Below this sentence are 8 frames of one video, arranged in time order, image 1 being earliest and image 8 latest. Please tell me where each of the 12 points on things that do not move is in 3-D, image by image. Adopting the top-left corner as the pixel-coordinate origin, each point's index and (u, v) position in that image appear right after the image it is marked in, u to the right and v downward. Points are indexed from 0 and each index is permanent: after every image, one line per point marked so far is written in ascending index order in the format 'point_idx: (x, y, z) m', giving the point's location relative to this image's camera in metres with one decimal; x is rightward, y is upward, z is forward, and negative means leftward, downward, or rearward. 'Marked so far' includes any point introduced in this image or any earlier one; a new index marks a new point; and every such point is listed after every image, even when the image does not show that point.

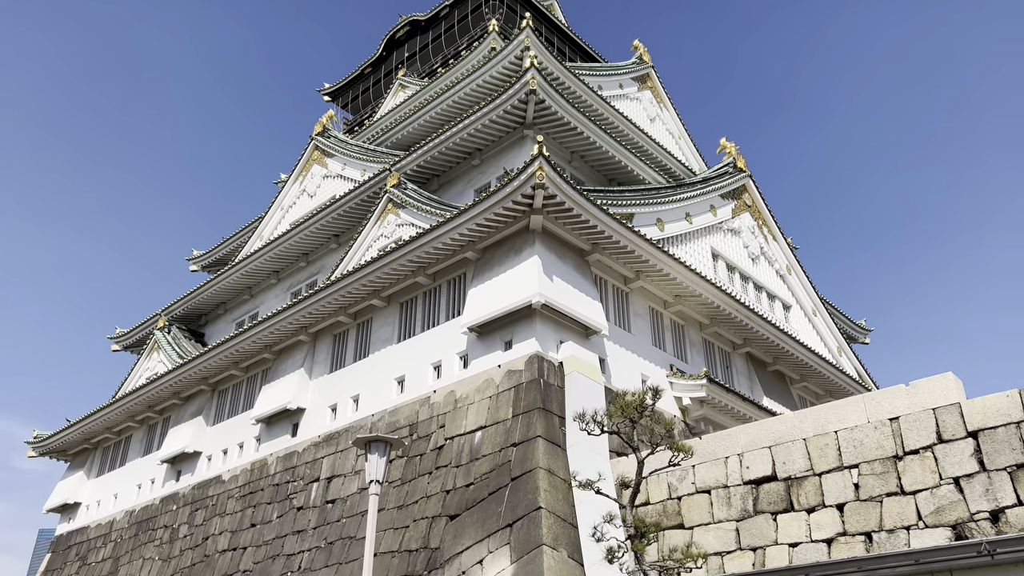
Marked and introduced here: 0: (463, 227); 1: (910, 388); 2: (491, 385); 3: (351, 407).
0: (-0.8, +1.0, +13.6) m
1: (+4.6, -1.2, +9.4) m
2: (-0.3, -1.5, +12.7) m
3: (-3.0, -2.3, +15.3) m
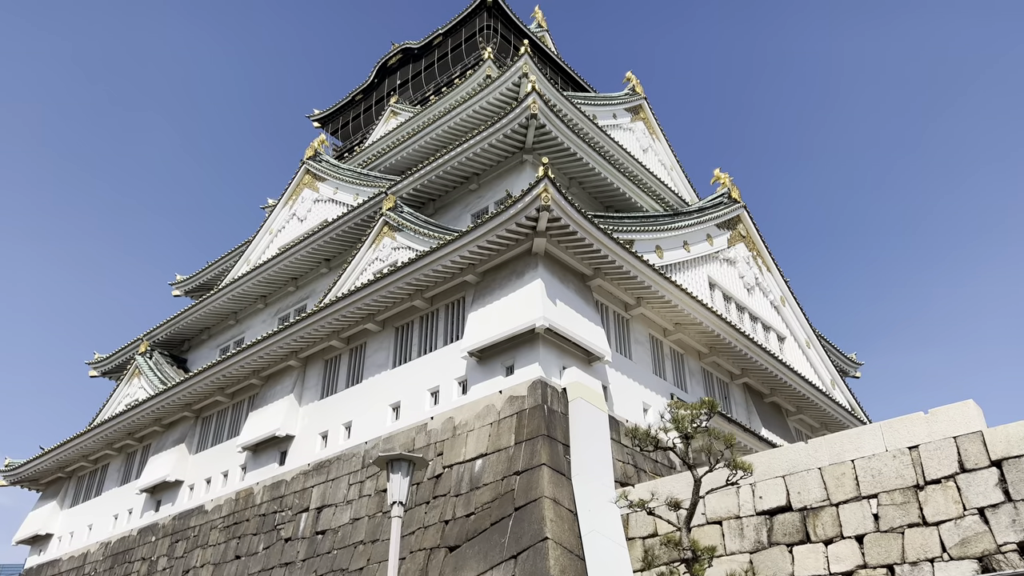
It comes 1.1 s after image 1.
0: (-0.8, +0.6, +13.4) m
1: (+4.7, -1.4, +9.2) m
2: (-0.3, -1.9, +12.4) m
3: (-3.1, -2.7, +14.8) m
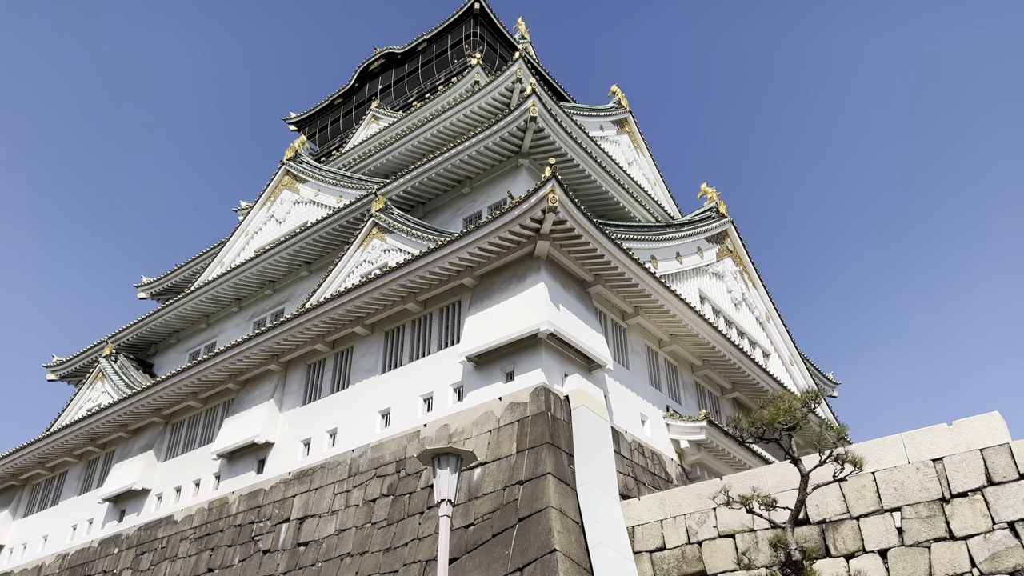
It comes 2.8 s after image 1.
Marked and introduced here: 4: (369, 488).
0: (-0.8, +0.6, +12.9) m
1: (+4.9, -1.5, +9.0) m
2: (-0.3, -1.9, +11.9) m
3: (-3.2, -2.7, +14.2) m
4: (-2.3, -3.1, +12.8) m
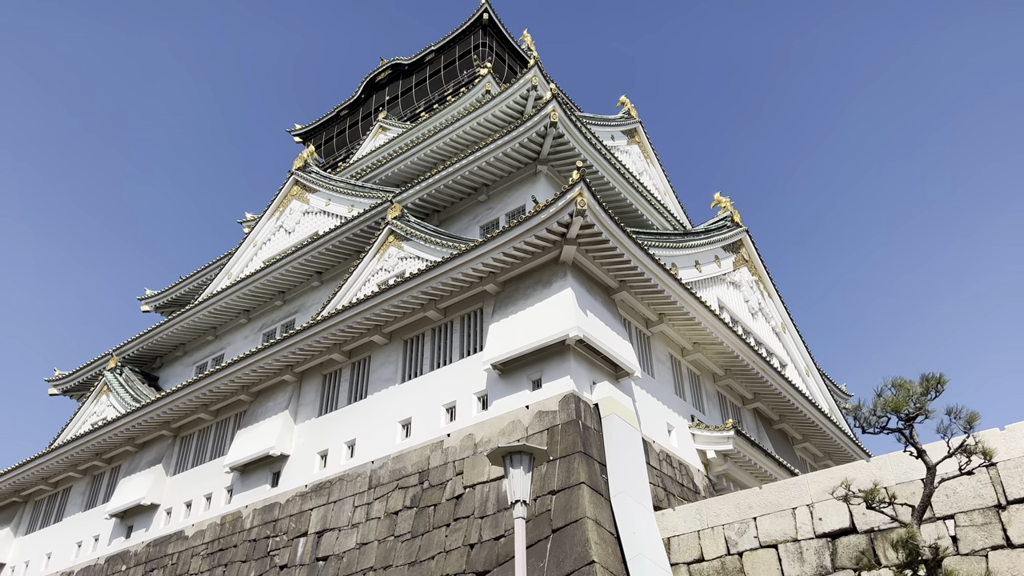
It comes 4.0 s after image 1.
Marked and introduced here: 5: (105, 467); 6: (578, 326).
0: (-0.4, +0.5, +12.7) m
1: (+5.3, -1.5, +8.7) m
2: (+0.1, -2.0, +11.6) m
3: (-2.8, -2.8, +13.9) m
4: (-1.9, -3.2, +12.4) m
5: (-9.8, -4.3, +19.5) m
6: (+0.9, -0.6, +11.5) m
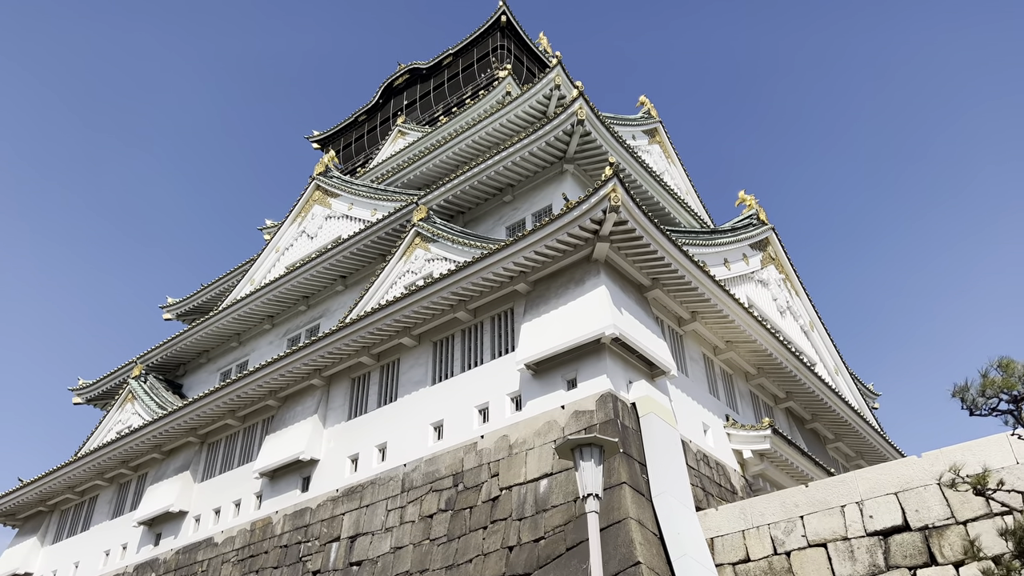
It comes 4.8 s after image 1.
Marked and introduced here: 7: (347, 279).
0: (+0.1, +0.5, +12.5) m
1: (+5.8, -1.4, +8.4) m
2: (+0.6, -2.0, +11.4) m
3: (-2.3, -2.9, +13.7) m
4: (-1.3, -3.3, +12.2) m
5: (-9.1, -4.5, +19.4) m
6: (+1.4, -0.5, +11.4) m
7: (-4.0, +0.2, +19.6) m
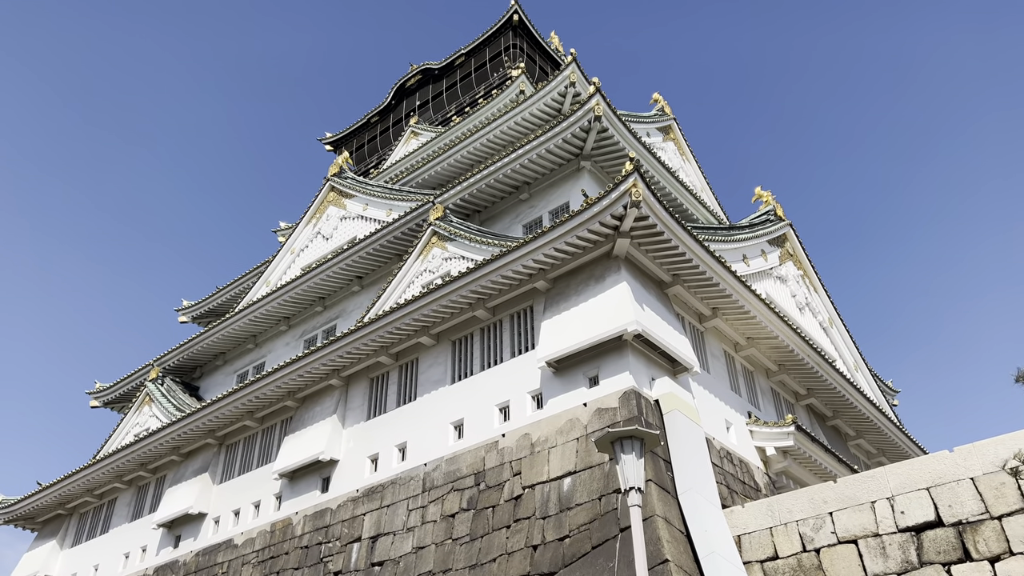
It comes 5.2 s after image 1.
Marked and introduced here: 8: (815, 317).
0: (+0.4, +0.5, +12.4) m
1: (+6.0, -1.3, +8.3) m
2: (+0.9, -1.9, +11.3) m
3: (-1.9, -2.9, +13.7) m
4: (-1.0, -3.2, +12.2) m
5: (-8.7, -4.5, +19.4) m
6: (+1.7, -0.5, +11.3) m
7: (-3.6, +0.2, +19.5) m
8: (+7.4, -0.7, +19.9) m
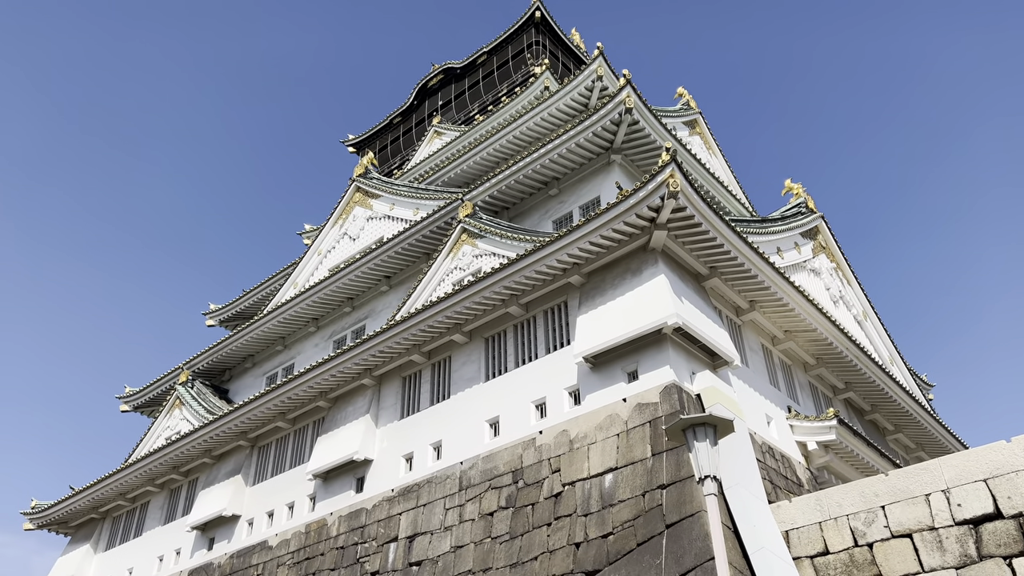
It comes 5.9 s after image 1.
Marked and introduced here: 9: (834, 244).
0: (+0.9, +0.6, +12.3) m
1: (+6.5, -1.1, +8.0) m
2: (+1.4, -1.8, +11.1) m
3: (-1.3, -2.8, +13.5) m
4: (-0.4, -3.2, +12.0) m
5: (-7.9, -4.6, +19.5) m
6: (+2.2, -0.4, +11.1) m
7: (-2.9, +0.2, +19.5) m
8: (+8.1, -0.5, +19.5) m
9: (+7.9, +1.1, +20.0) m
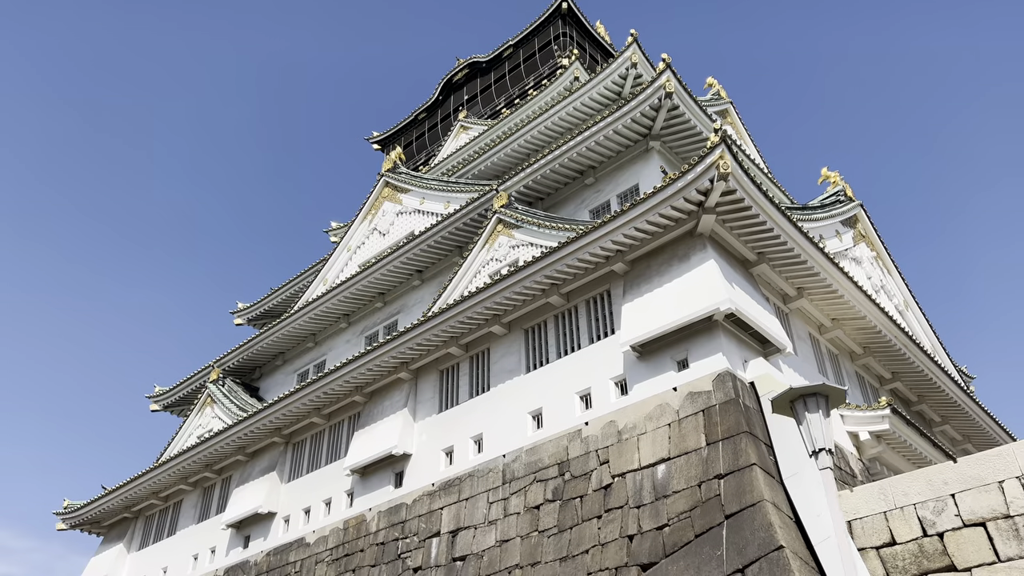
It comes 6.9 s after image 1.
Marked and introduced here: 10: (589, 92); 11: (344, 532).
0: (+1.6, +0.8, +12.0) m
1: (+7.0, -0.9, +7.6) m
2: (+2.1, -1.6, +10.8) m
3: (-0.6, -2.7, +13.3) m
4: (+0.3, -3.0, +11.8) m
5: (-7.1, -4.5, +19.4) m
6: (+2.8, -0.1, +10.7) m
7: (-2.1, +0.3, +19.2) m
8: (+8.9, -0.3, +19.1) m
9: (+8.7, +1.4, +19.5) m
10: (+1.7, +4.4, +18.3) m
11: (-3.0, -4.4, +14.5) m
